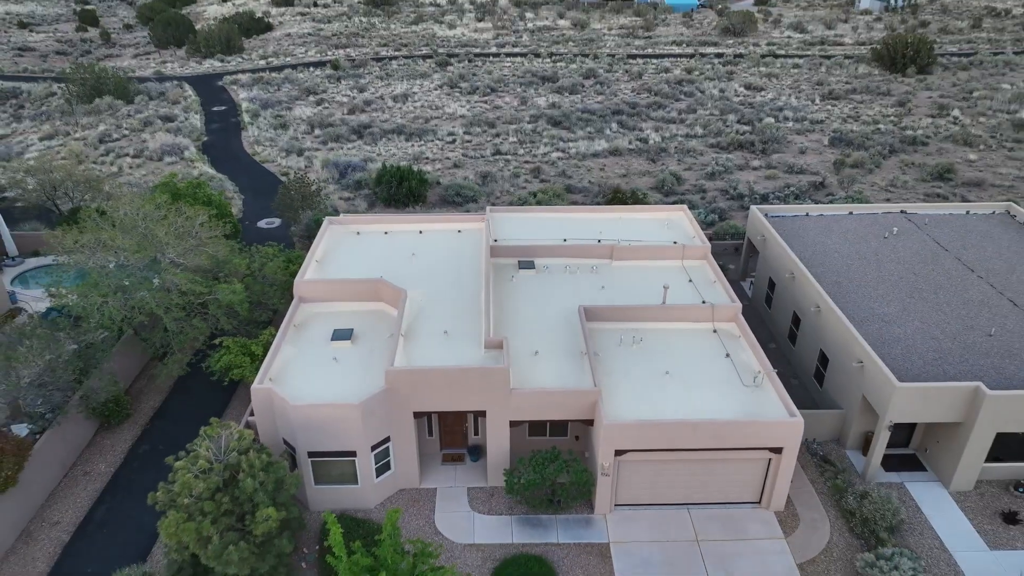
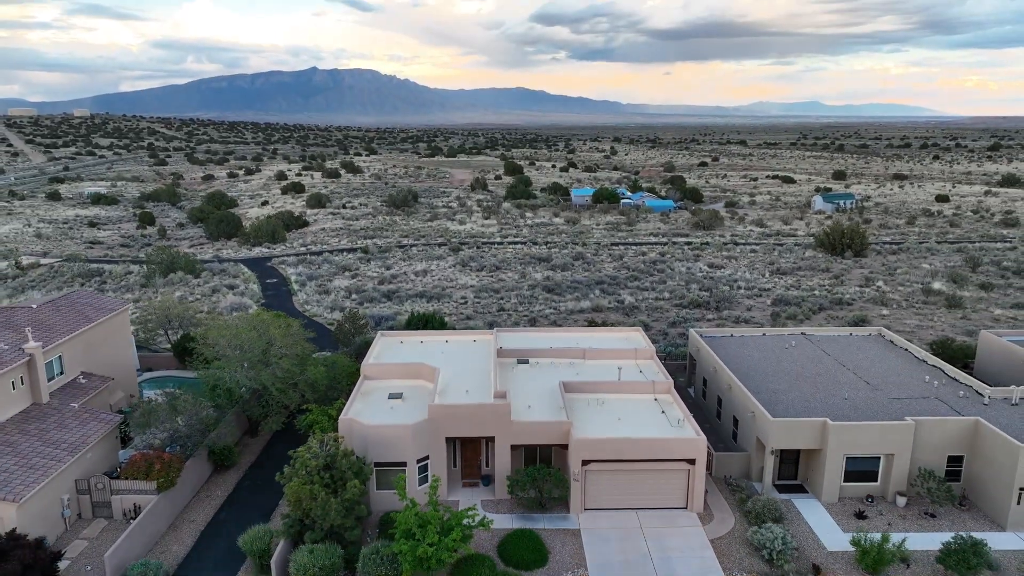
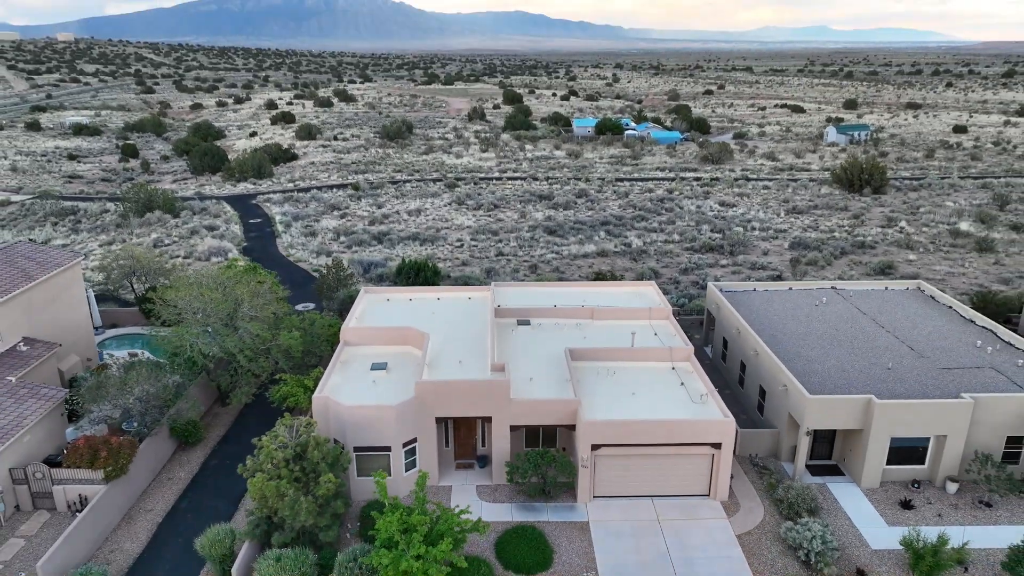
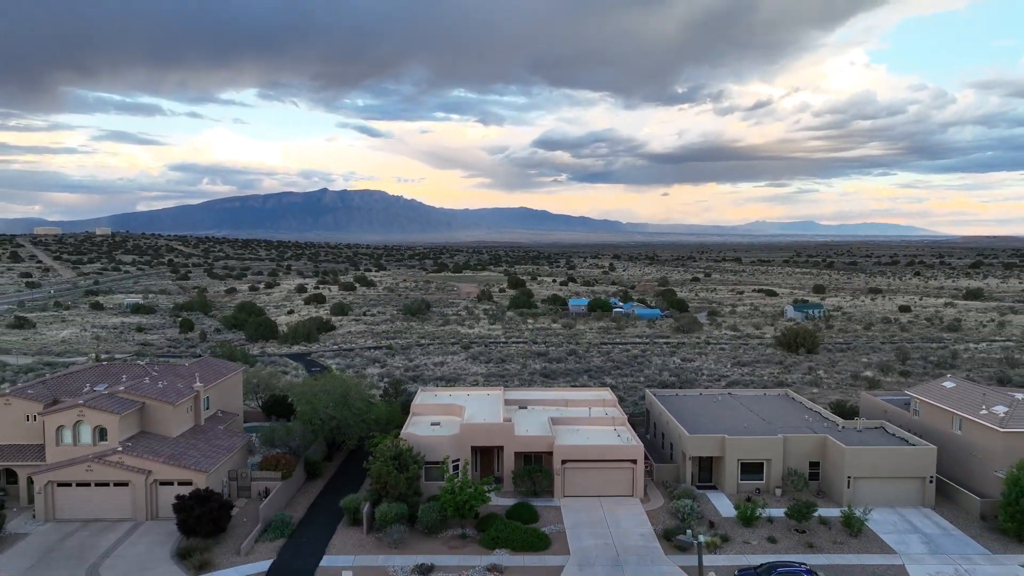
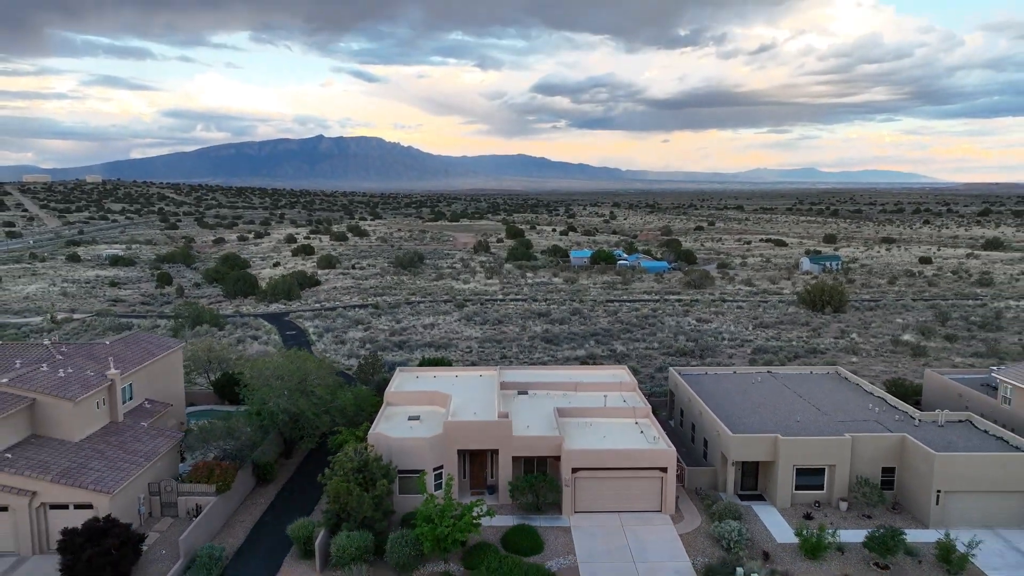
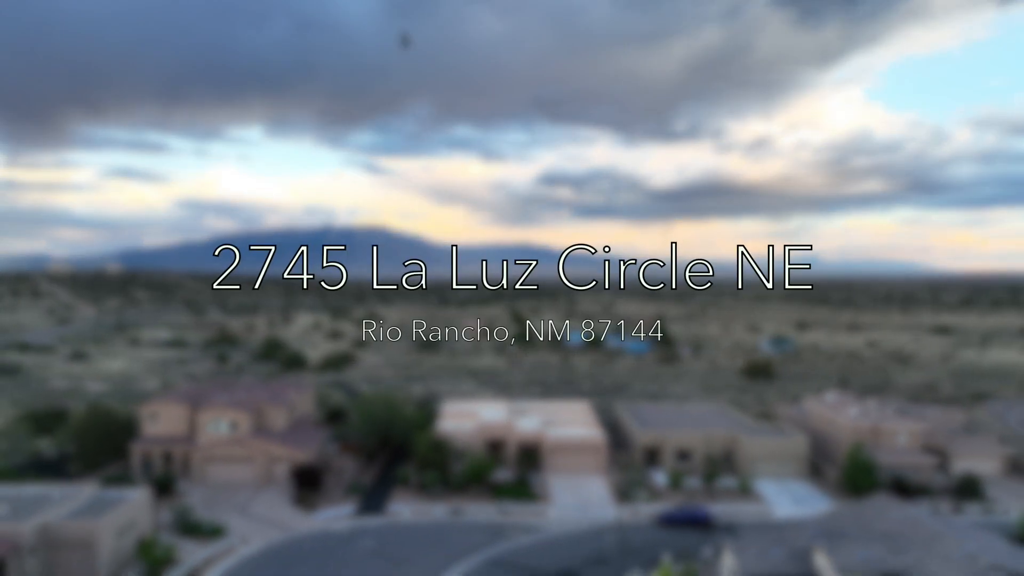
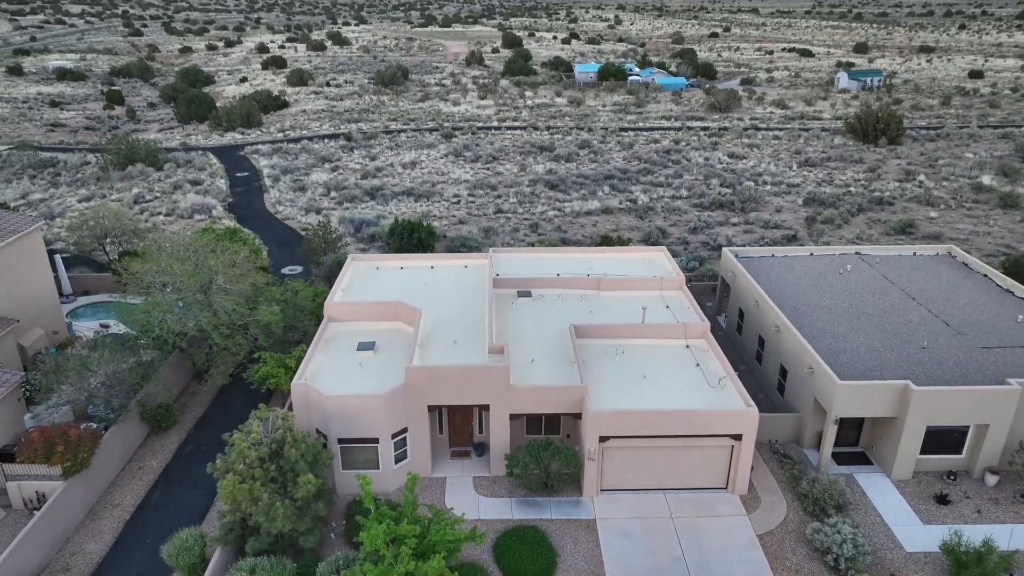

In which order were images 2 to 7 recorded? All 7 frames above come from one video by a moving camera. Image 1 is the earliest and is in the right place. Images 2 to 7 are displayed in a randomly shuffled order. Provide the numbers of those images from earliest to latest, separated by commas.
7, 3, 2, 5, 4, 6
